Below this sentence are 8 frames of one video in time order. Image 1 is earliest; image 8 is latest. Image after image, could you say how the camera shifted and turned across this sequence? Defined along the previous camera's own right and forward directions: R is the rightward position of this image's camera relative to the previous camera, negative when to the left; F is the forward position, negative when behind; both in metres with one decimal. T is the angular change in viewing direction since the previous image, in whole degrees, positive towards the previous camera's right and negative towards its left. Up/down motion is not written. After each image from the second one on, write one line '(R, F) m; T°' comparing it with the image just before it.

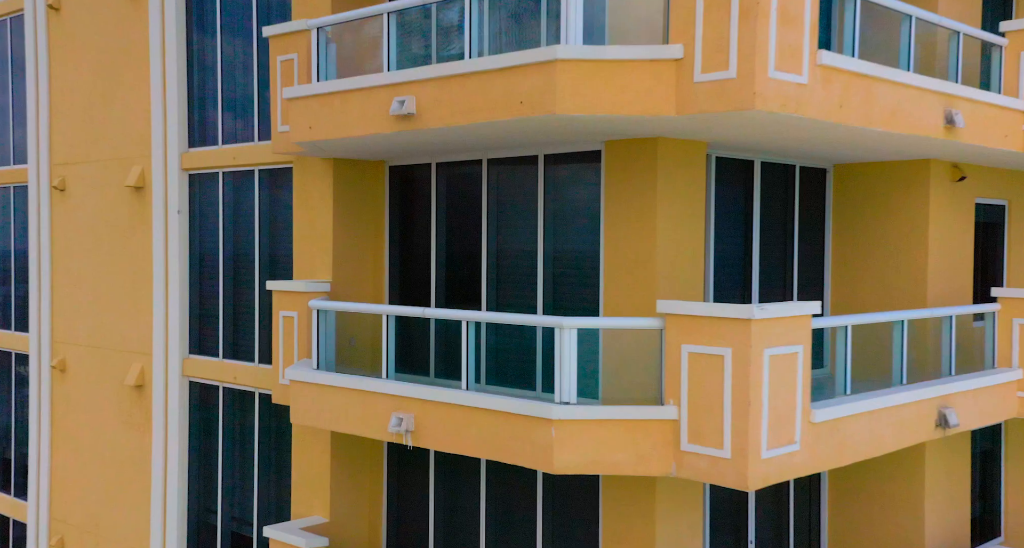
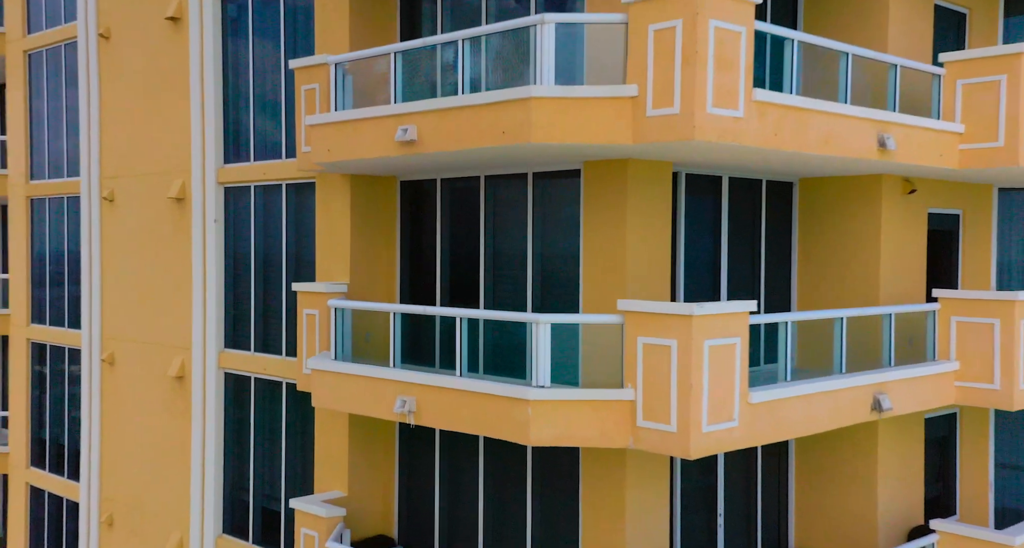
(+0.5, -1.5) m; -2°
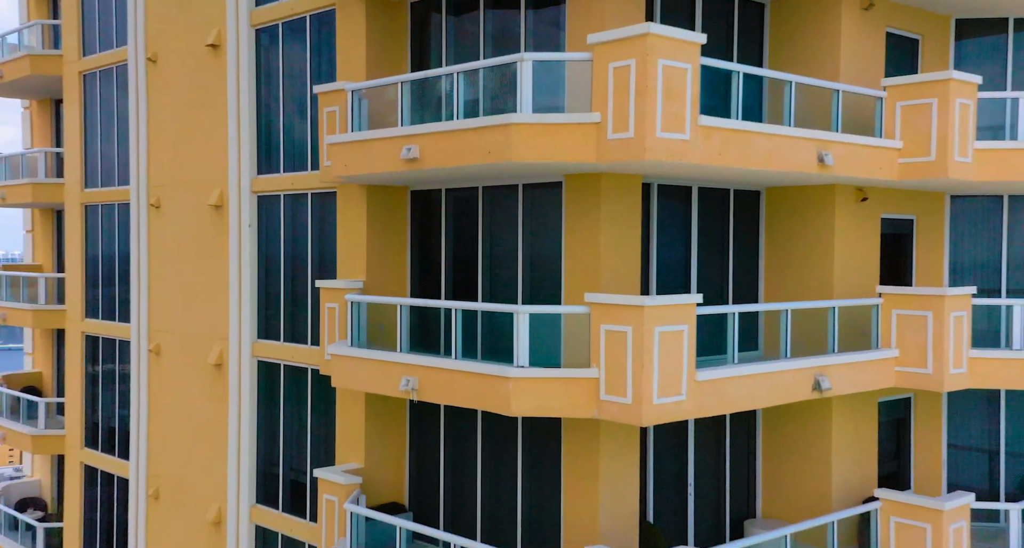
(+0.6, -1.8) m; -2°
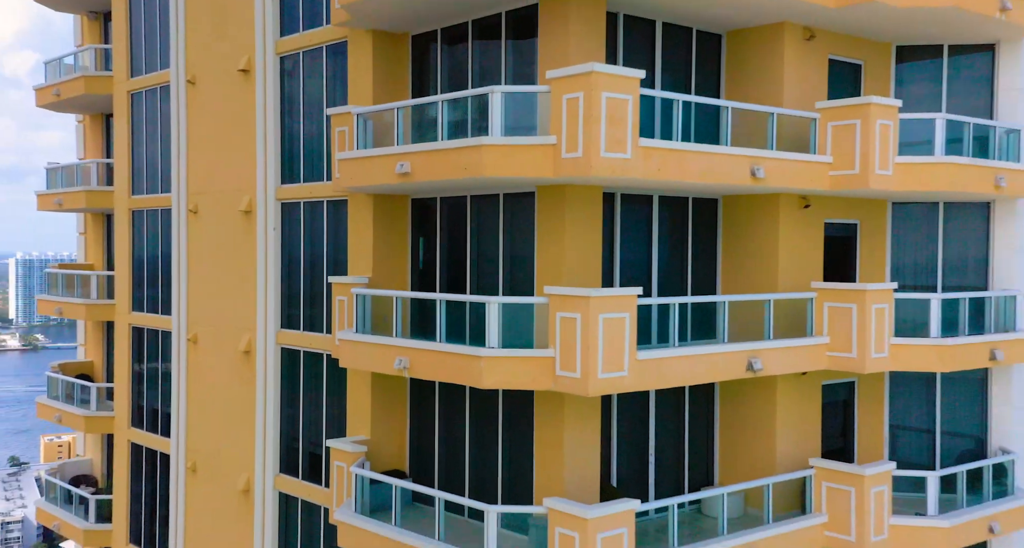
(+0.9, -2.2) m; -2°
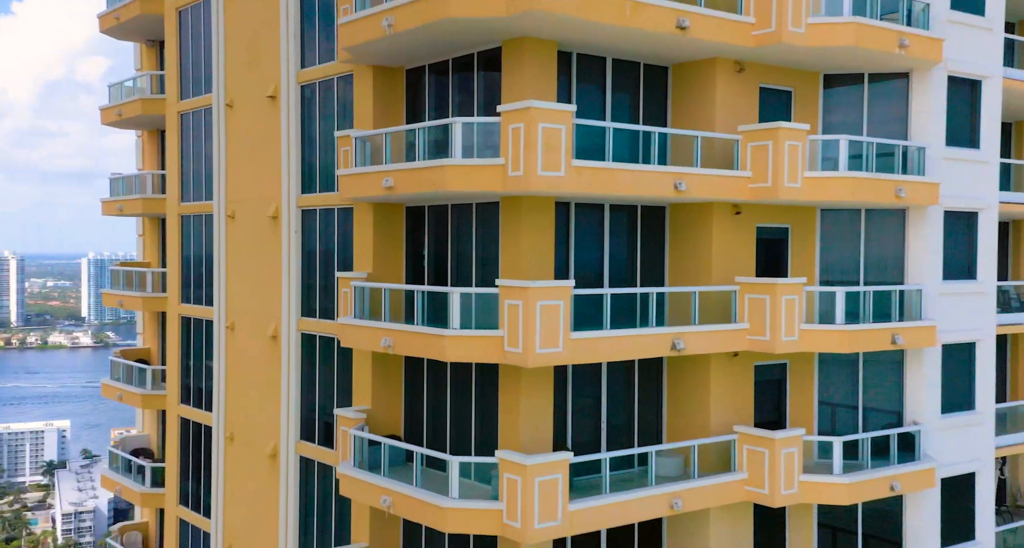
(+1.7, -3.1) m; -3°
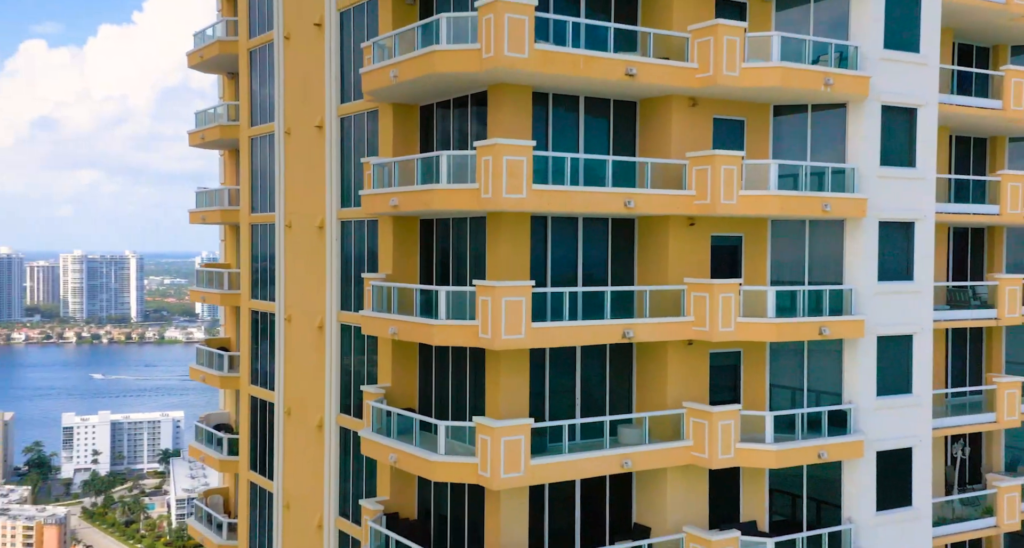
(+2.6, -4.0) m; -6°
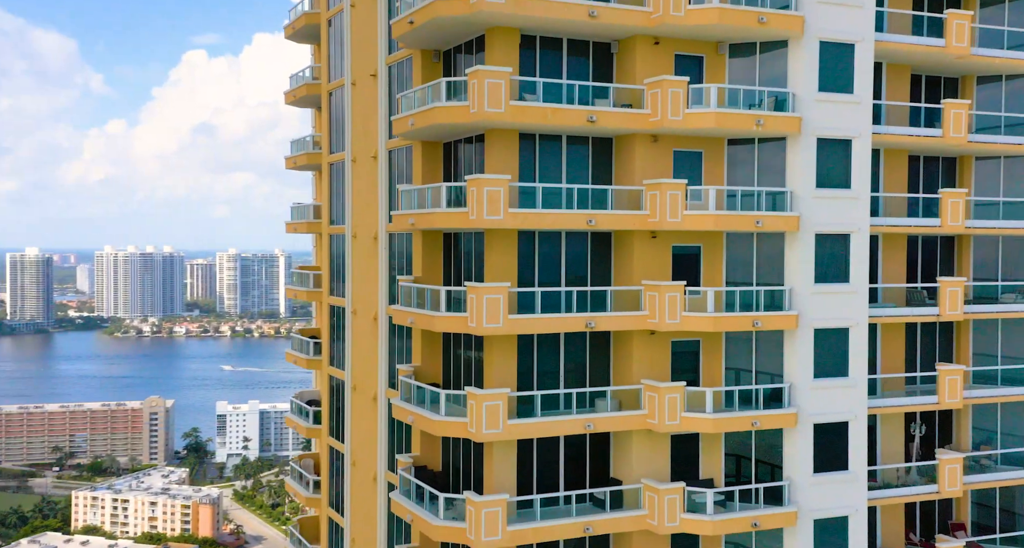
(+4.1, -5.8) m; -8°
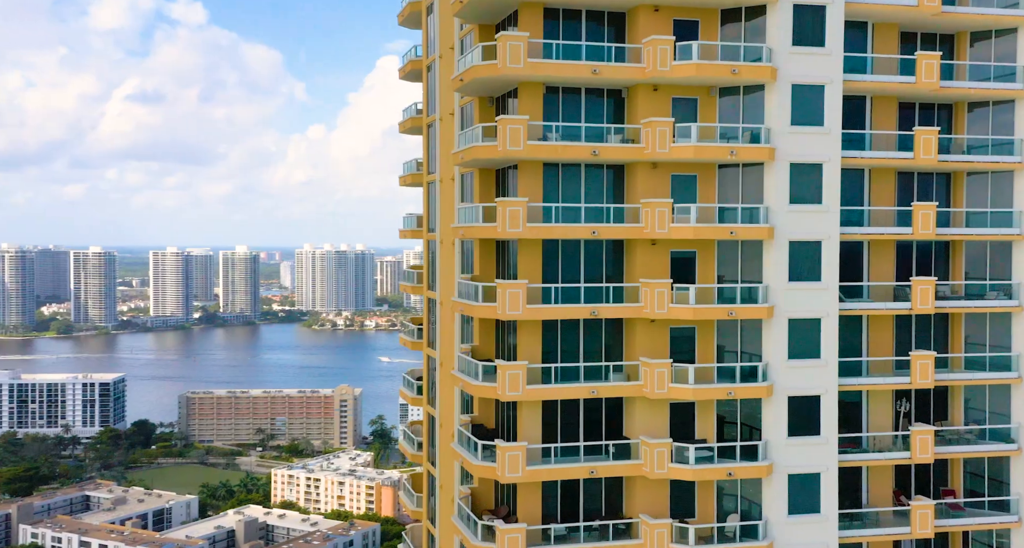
(+5.7, -7.6) m; -11°
